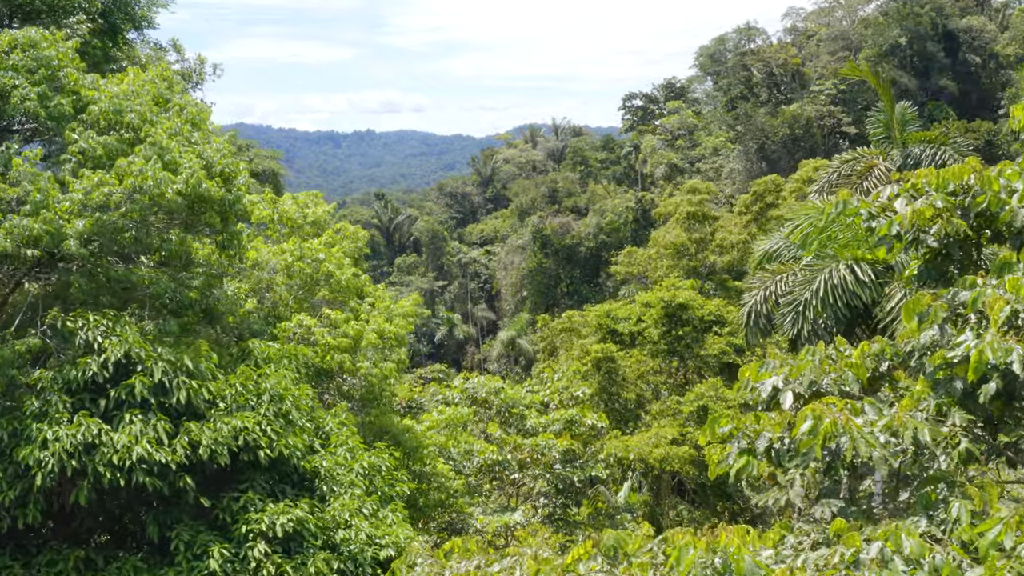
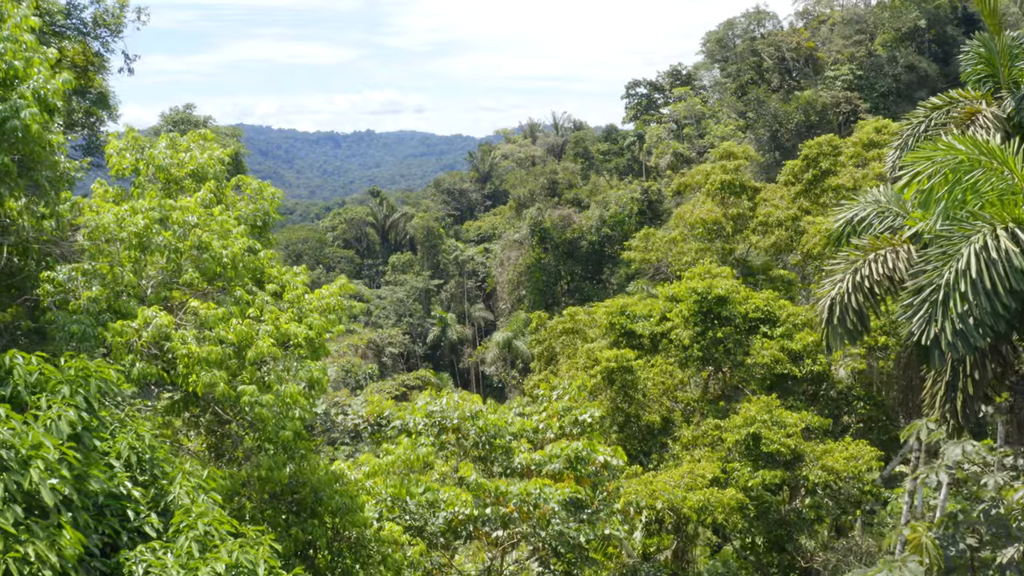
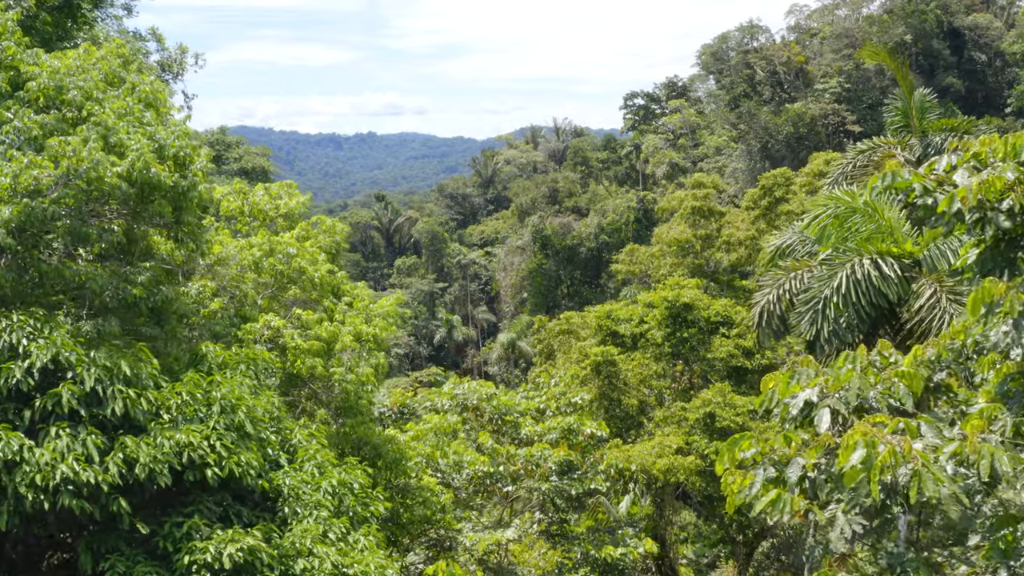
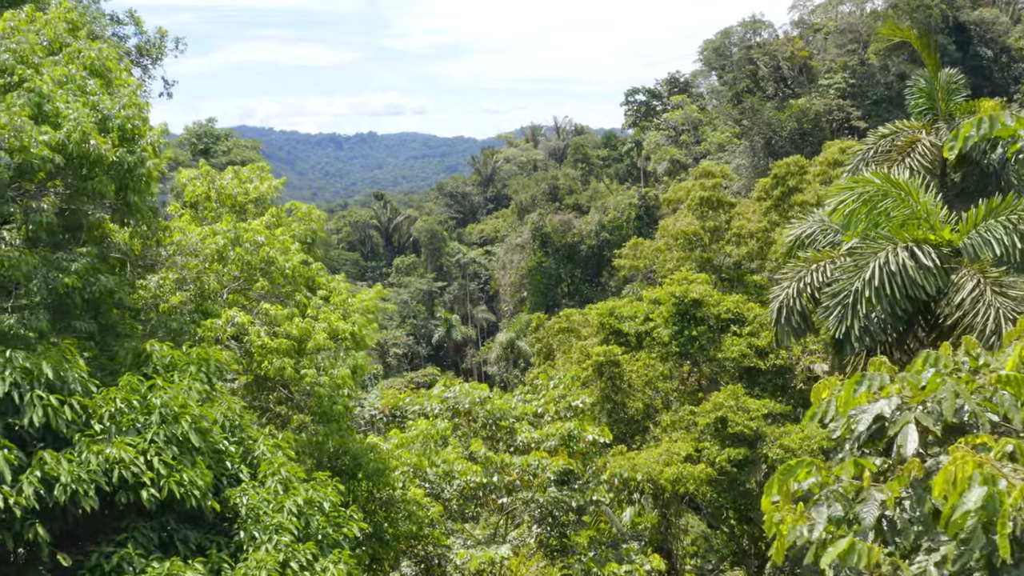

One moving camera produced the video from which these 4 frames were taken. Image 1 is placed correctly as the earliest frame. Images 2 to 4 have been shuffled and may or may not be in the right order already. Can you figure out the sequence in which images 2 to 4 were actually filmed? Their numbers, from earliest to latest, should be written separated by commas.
3, 4, 2
